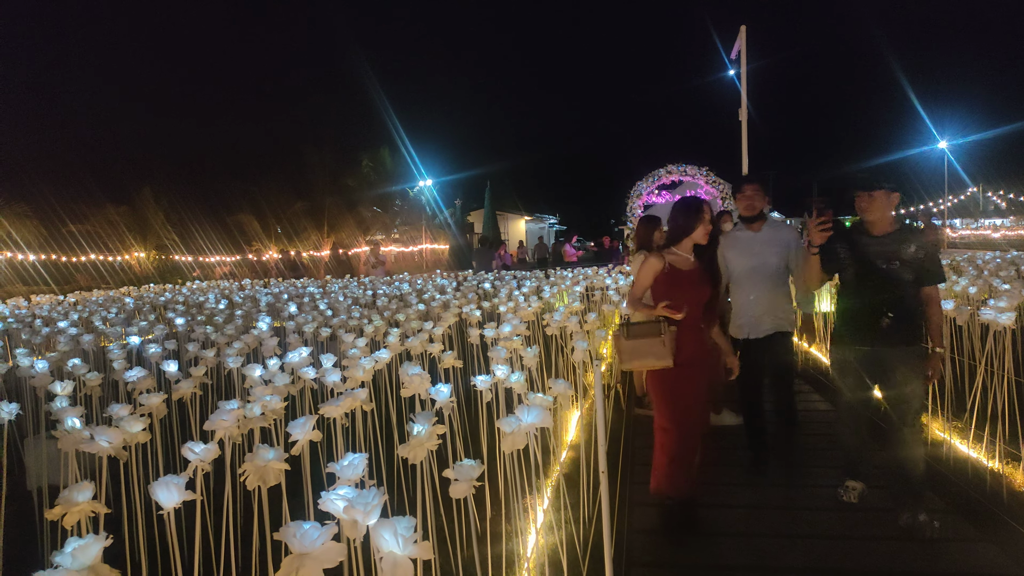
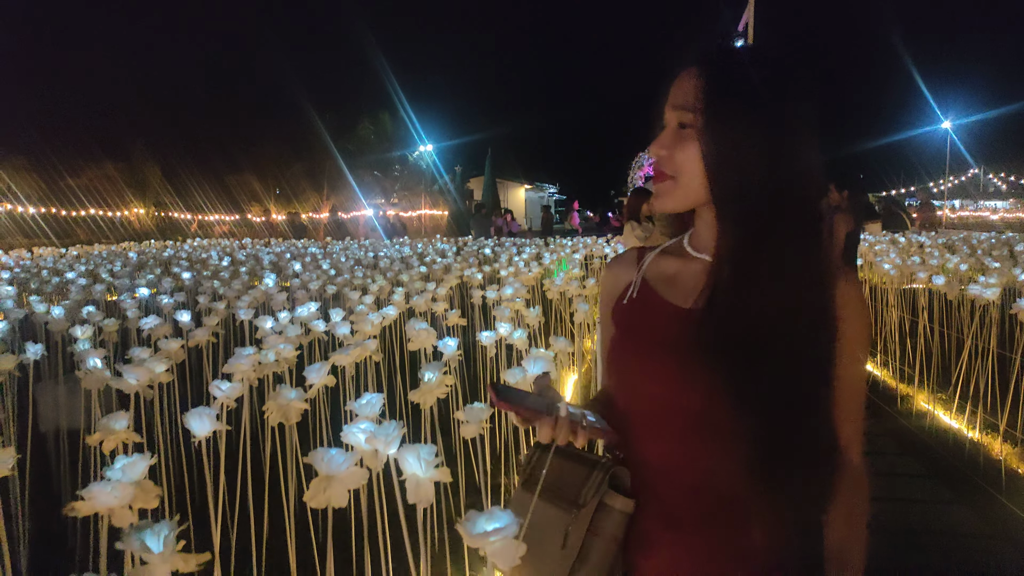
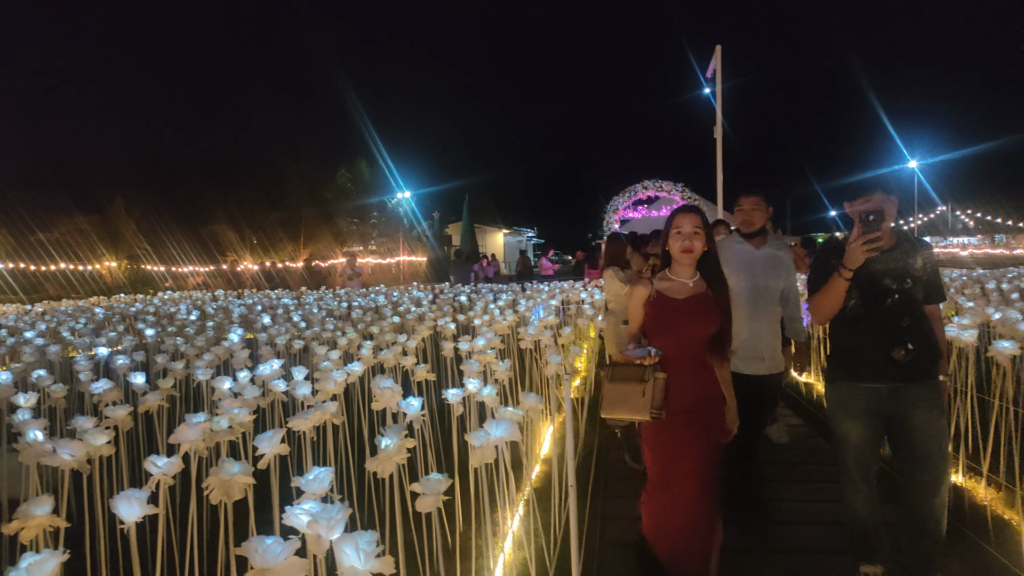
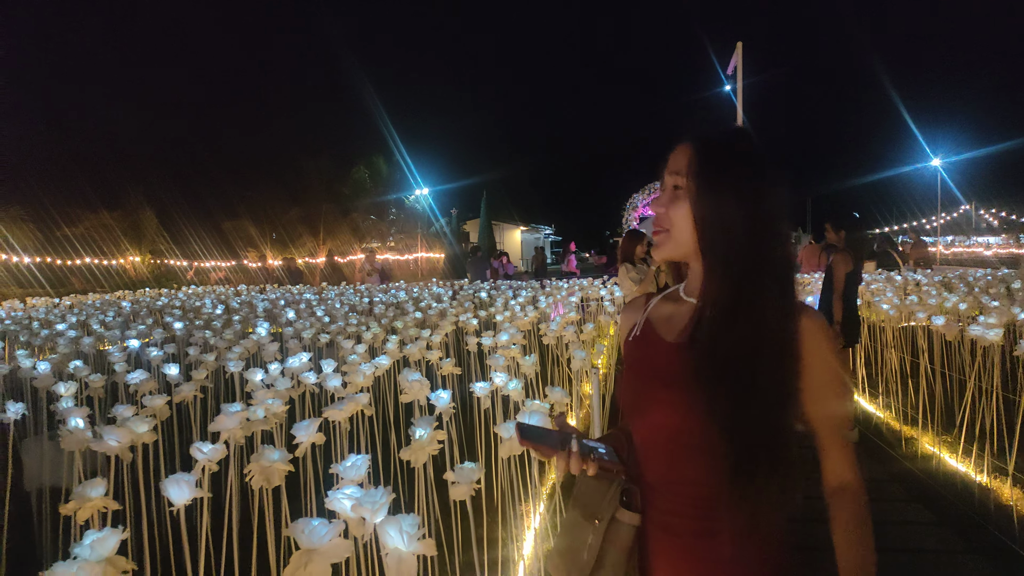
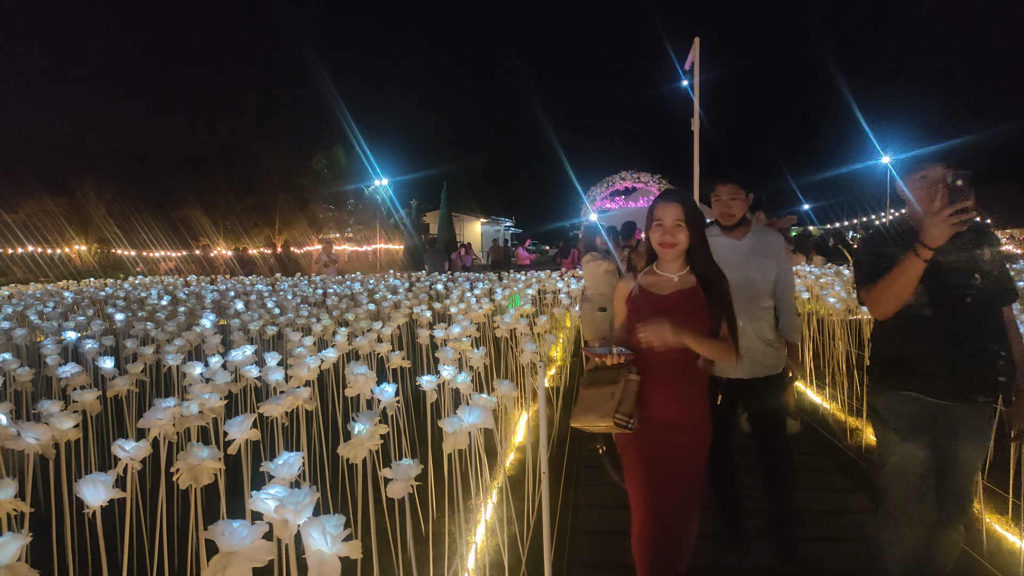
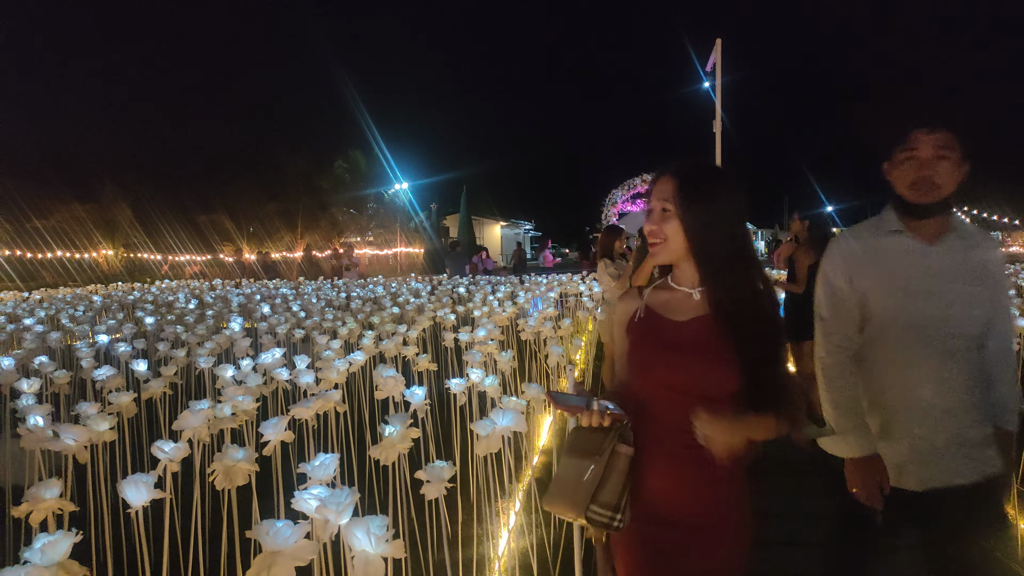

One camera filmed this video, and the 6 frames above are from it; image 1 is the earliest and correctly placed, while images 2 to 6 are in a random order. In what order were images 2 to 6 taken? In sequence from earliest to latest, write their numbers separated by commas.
3, 5, 6, 4, 2
